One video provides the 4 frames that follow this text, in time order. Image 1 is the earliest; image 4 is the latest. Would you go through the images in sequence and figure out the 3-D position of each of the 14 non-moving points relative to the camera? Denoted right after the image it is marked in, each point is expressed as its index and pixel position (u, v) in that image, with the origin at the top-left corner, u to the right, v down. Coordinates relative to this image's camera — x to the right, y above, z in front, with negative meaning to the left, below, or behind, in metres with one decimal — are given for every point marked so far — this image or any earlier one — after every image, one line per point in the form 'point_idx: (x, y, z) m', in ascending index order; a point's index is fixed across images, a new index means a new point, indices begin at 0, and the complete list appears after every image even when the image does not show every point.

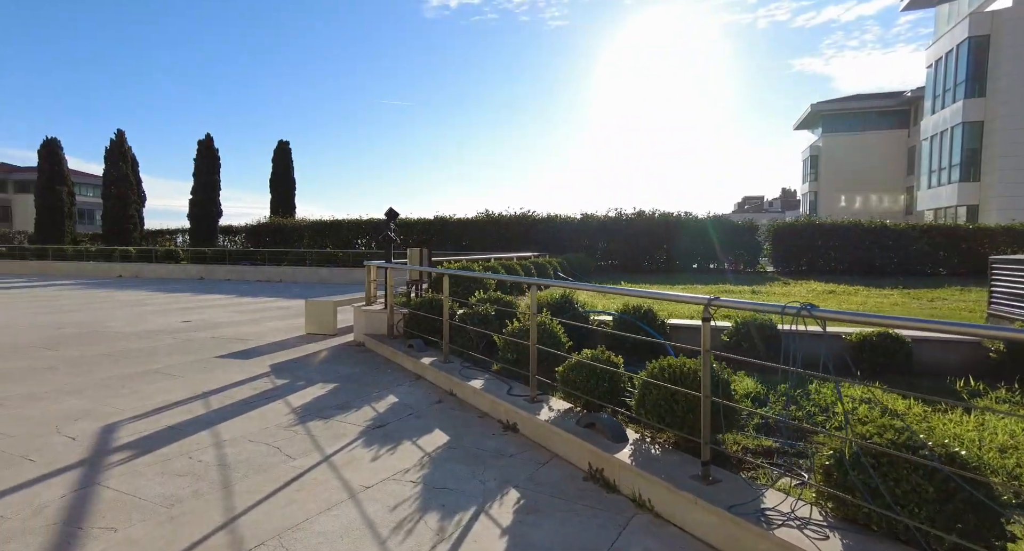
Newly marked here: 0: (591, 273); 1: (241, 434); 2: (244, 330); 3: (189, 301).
0: (+2.3, +0.1, +16.6) m
1: (-1.7, -1.0, +3.7) m
2: (-4.1, -0.8, +8.7) m
3: (-7.6, -0.6, +13.4) m
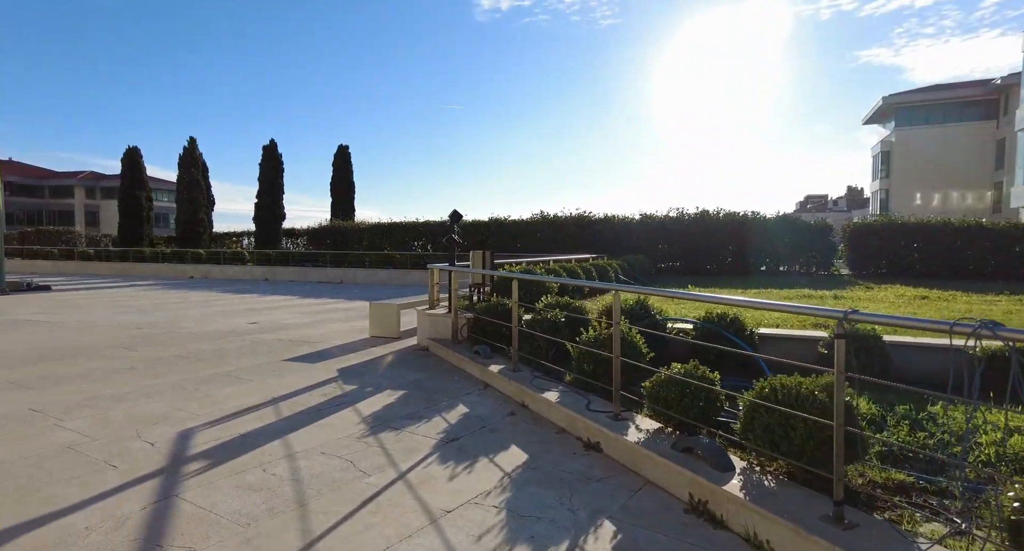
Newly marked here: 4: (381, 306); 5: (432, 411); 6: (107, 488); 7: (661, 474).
0: (+3.9, 0.0, +16.1) m
1: (-1.2, -1.1, +3.6) m
2: (-3.1, -0.9, +8.8) m
3: (-6.2, -0.6, +13.8) m
4: (-1.8, -0.4, +8.0) m
5: (-0.6, -1.0, +4.3) m
6: (-2.1, -1.1, +3.0) m
7: (+0.7, -1.0, +2.8) m
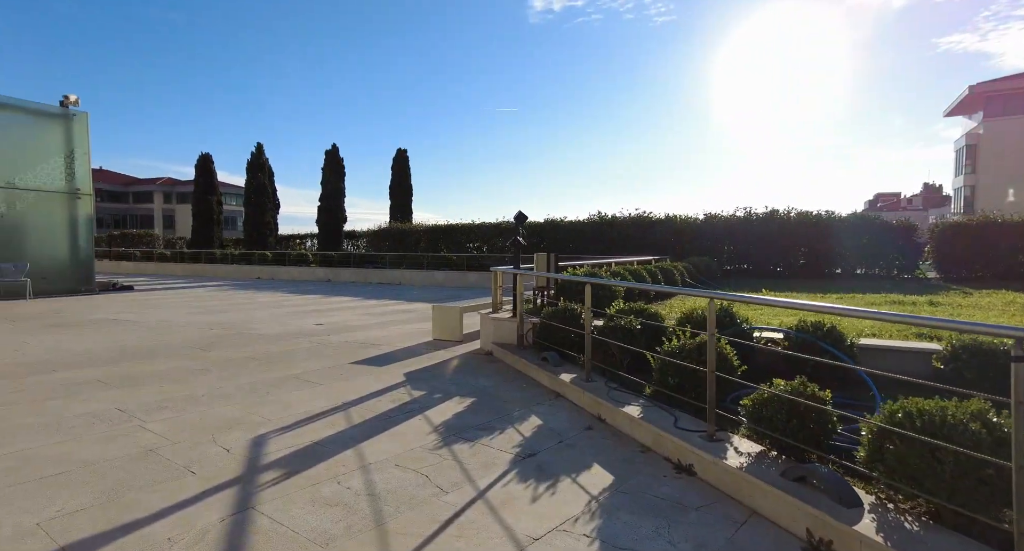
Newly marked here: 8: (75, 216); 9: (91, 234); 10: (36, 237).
0: (+5.5, -0.1, +15.5) m
1: (-0.8, -1.1, +3.4) m
2: (-2.2, -0.9, +8.8) m
3: (-4.7, -0.7, +14.1) m
4: (-0.9, -0.5, +7.9) m
5: (-0.1, -1.0, +4.1) m
6: (-1.7, -1.1, +2.9) m
7: (+1.1, -1.0, +2.5) m
8: (-11.9, +1.6, +15.7) m
9: (-11.8, +1.2, +16.0) m
10: (-12.4, +1.0, +15.0) m
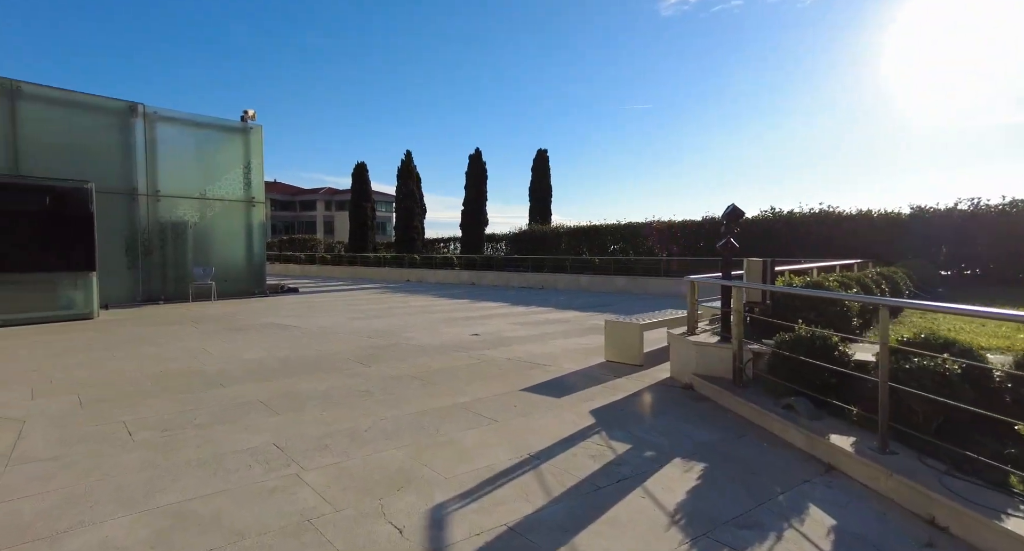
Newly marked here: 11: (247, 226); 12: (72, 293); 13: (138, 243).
0: (+9.3, -0.2, +12.6) m
1: (+0.4, -1.2, +2.3) m
2: (+0.3, -1.0, +7.9) m
3: (-1.0, -0.8, +13.6) m
4: (+1.3, -0.6, +6.7) m
5: (+1.3, -1.2, +2.8) m
6: (-0.6, -1.2, +2.0) m
7: (+2.1, -1.1, +1.0) m
8: (-7.6, +1.5, +16.8) m
9: (-7.4, +1.1, +17.1) m
10: (-8.3, +0.9, +16.2) m
11: (-7.7, +1.4, +16.7) m
12: (-8.9, -0.3, +11.6) m
13: (-9.5, +0.8, +14.5) m
